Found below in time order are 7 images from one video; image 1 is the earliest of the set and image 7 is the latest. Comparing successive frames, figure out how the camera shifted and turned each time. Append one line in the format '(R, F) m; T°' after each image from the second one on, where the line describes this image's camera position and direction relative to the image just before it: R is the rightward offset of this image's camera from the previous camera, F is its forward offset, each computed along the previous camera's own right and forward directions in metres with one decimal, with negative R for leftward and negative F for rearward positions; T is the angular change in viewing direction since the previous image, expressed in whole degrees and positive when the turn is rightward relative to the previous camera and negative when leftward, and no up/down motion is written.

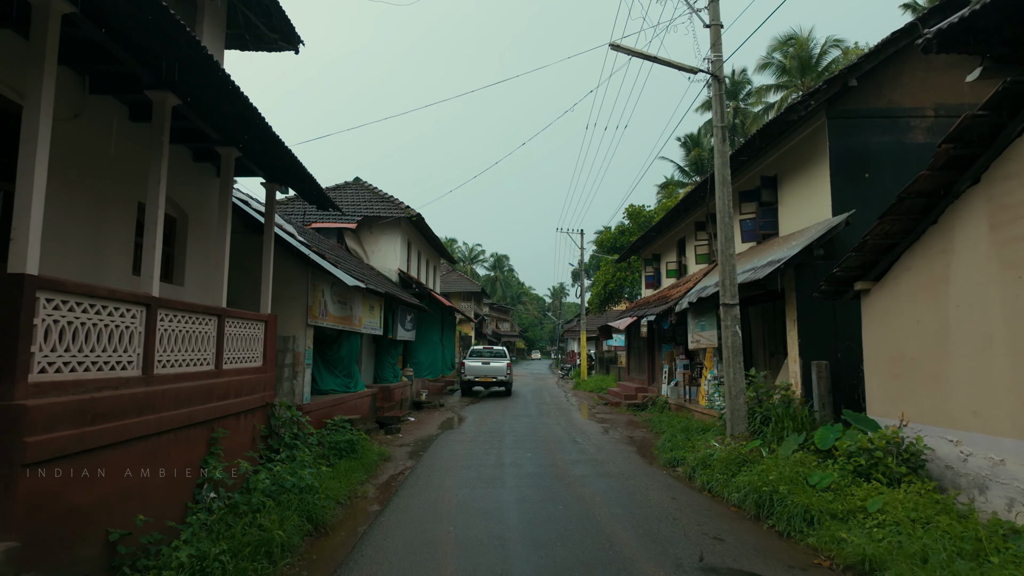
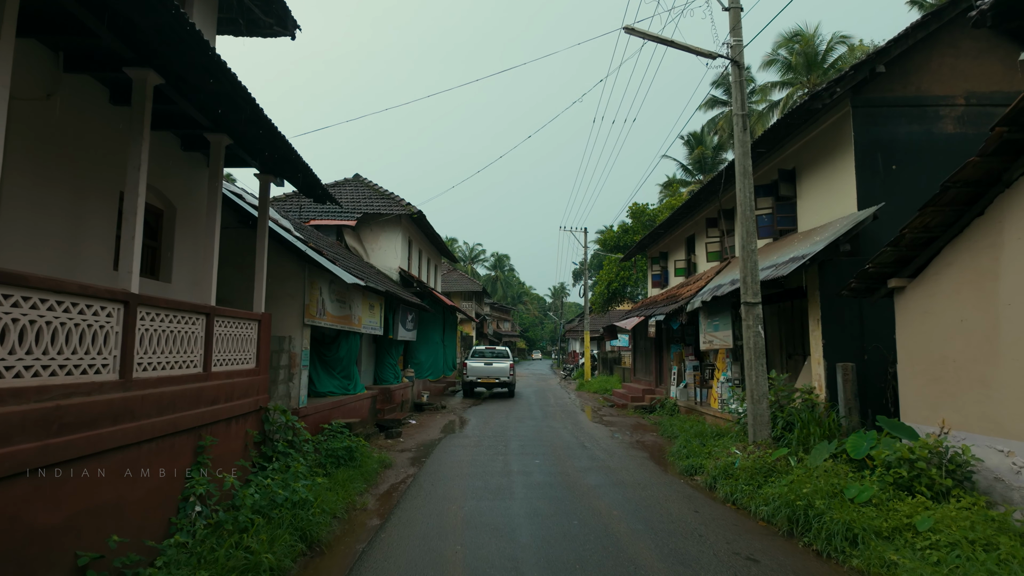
(-0.1, +0.4) m; 0°
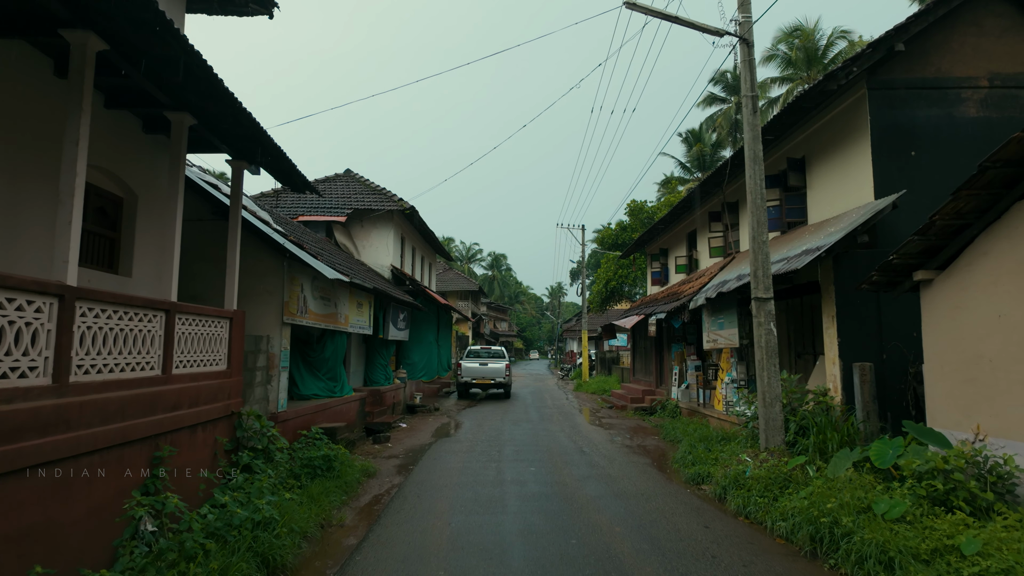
(+0.1, +0.6) m; 0°
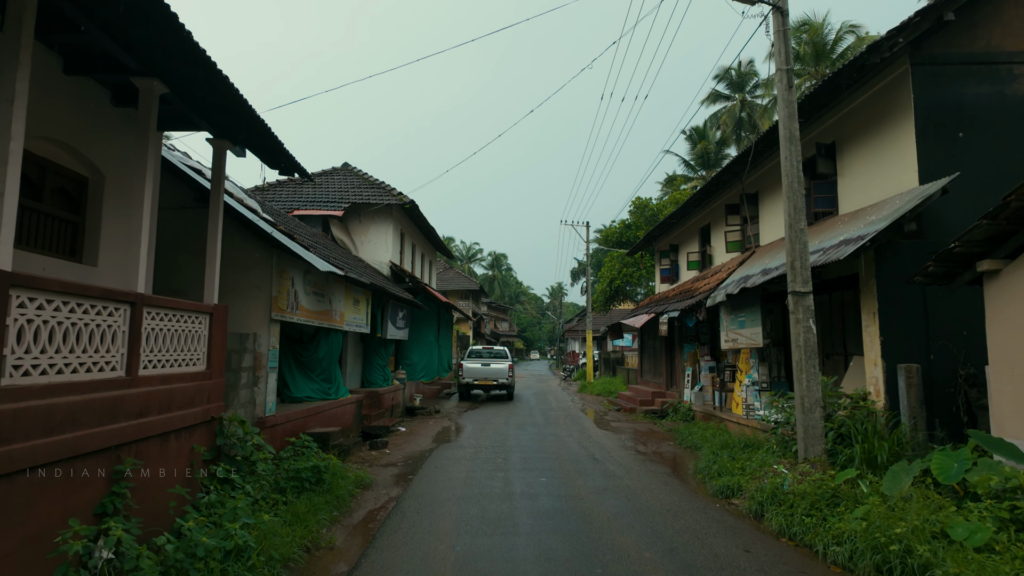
(-0.1, +0.7) m; 0°
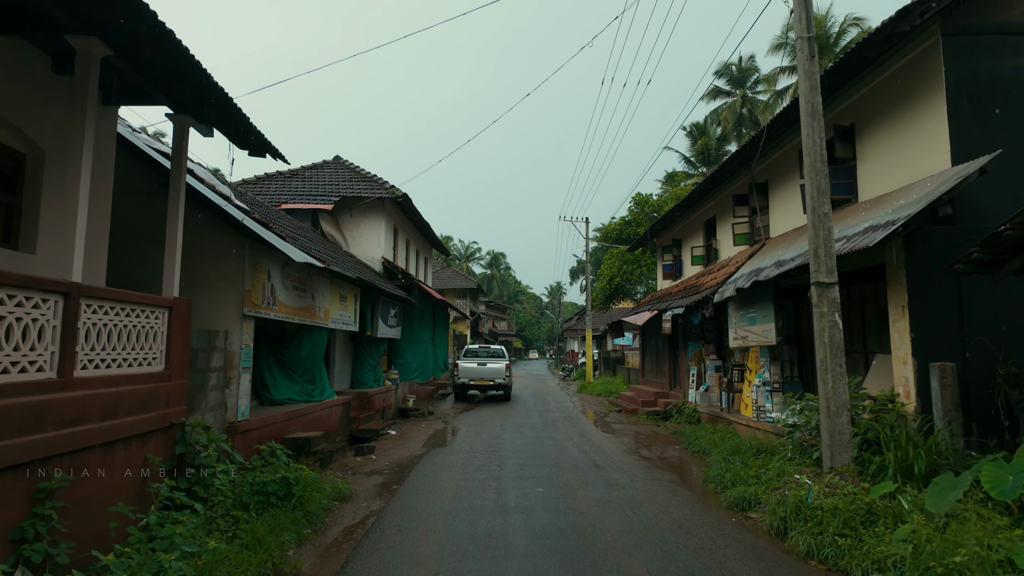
(+0.1, +0.6) m; 0°
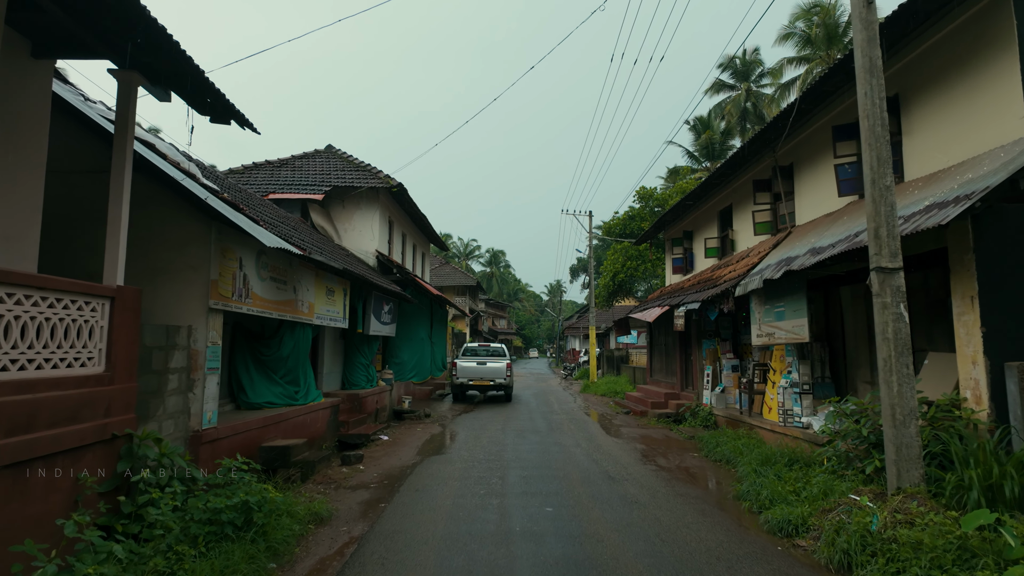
(0.0, +0.9) m; 0°
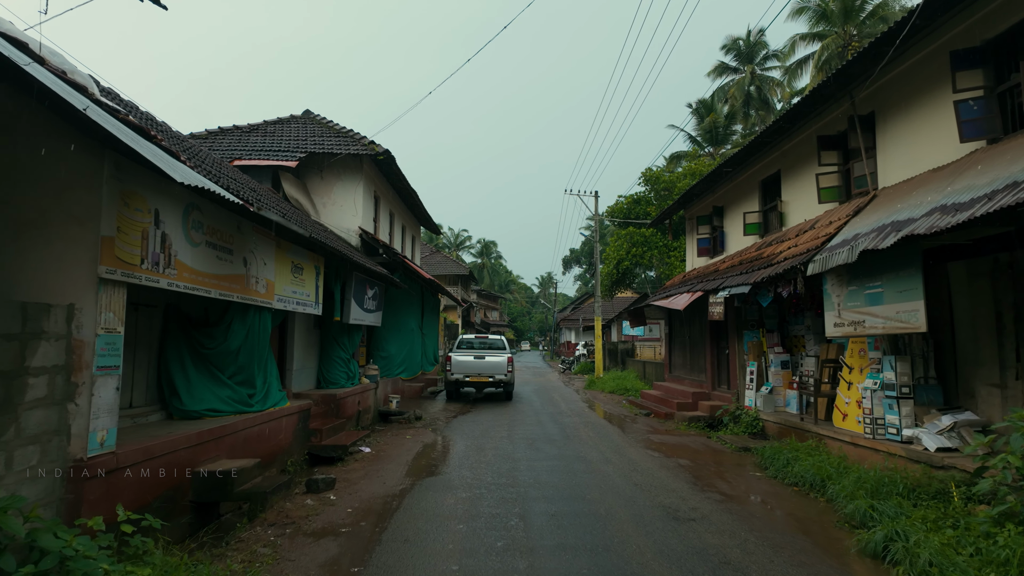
(-0.3, +1.9) m; +1°
